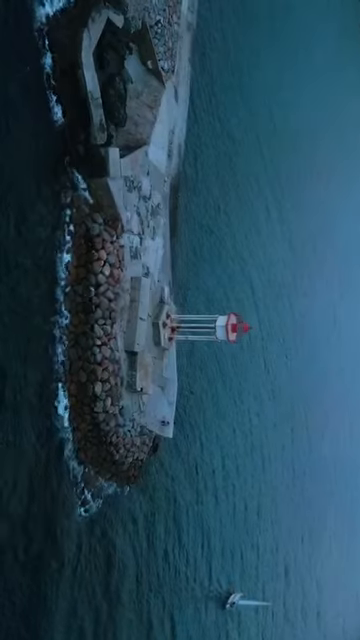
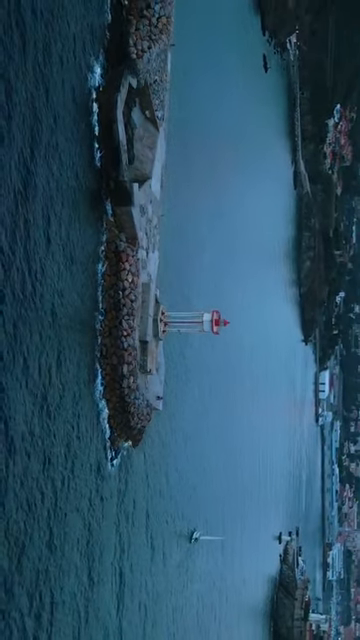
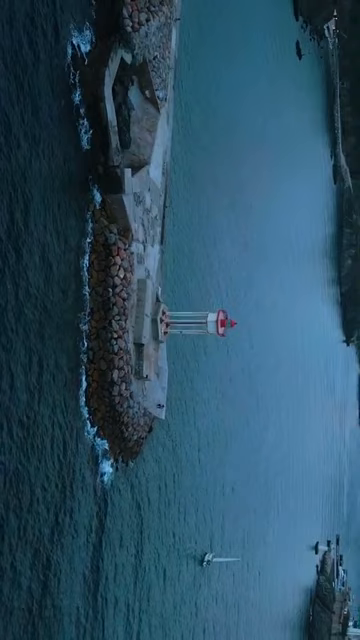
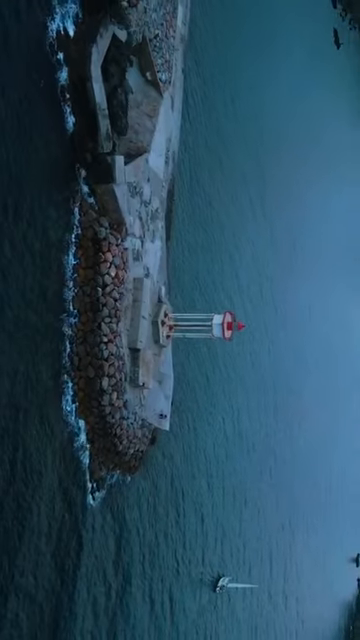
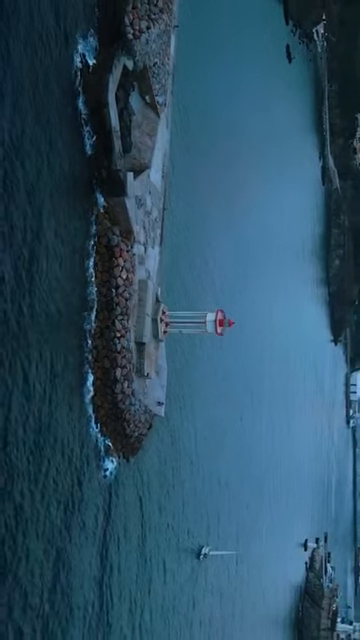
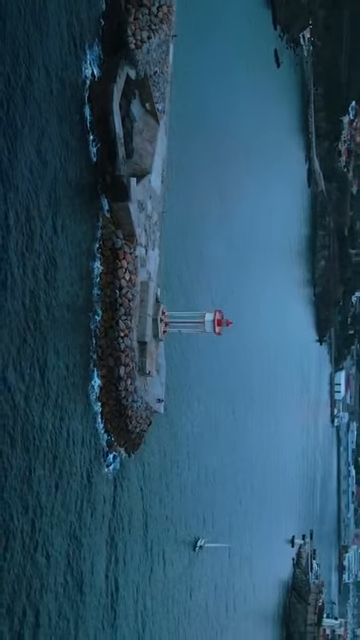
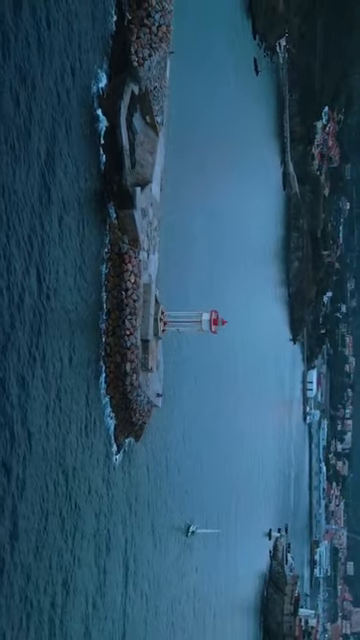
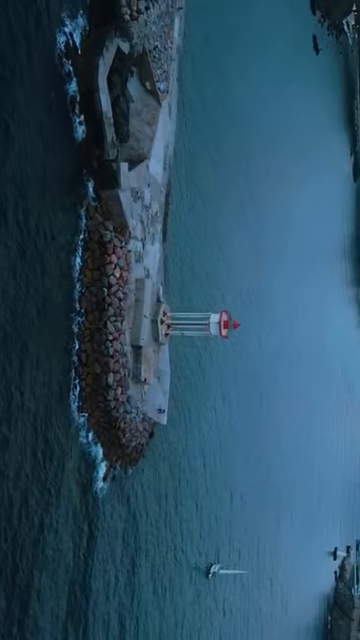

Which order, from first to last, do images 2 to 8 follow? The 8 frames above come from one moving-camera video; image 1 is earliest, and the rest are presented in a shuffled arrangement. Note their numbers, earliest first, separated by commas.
4, 8, 3, 5, 6, 2, 7
